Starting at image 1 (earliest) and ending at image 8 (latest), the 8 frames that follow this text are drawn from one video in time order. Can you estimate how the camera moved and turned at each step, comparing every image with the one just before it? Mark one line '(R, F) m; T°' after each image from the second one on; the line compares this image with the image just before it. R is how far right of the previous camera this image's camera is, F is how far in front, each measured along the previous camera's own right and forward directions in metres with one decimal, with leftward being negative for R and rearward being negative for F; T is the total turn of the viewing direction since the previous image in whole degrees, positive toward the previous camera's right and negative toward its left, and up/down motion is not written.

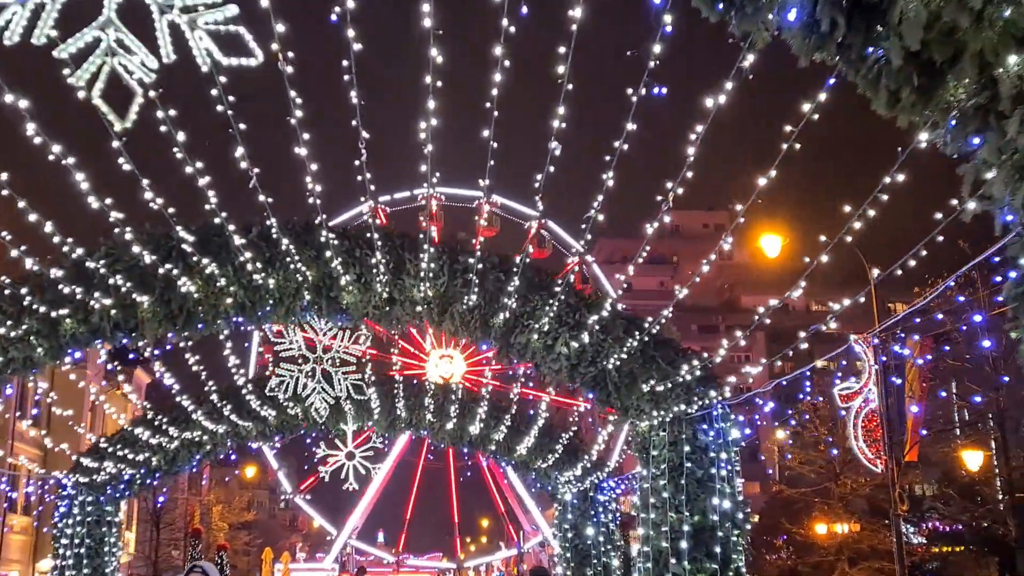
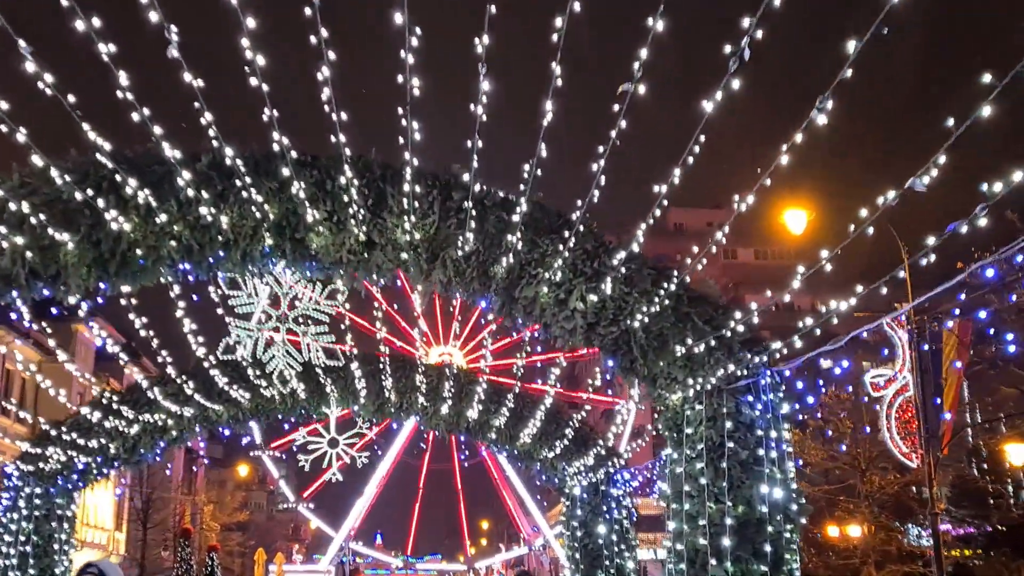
(0.0, +1.4) m; 0°
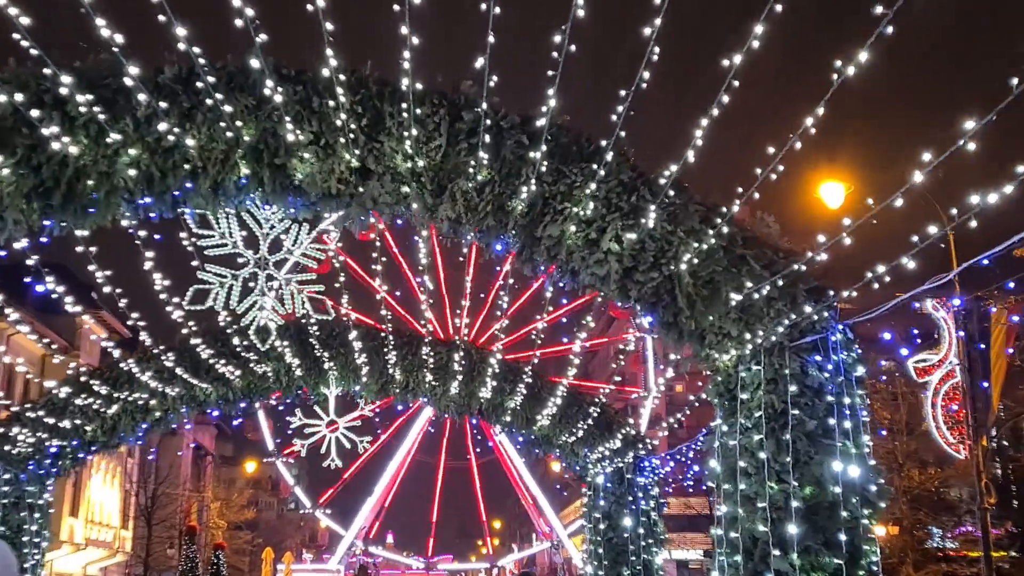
(0.0, +1.1) m; -1°
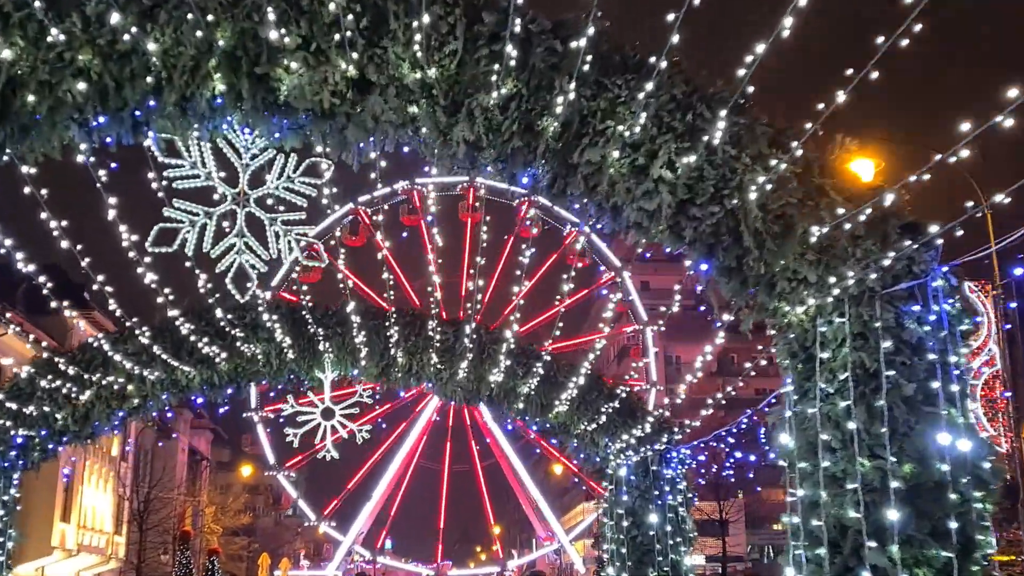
(-0.1, +1.0) m; 0°
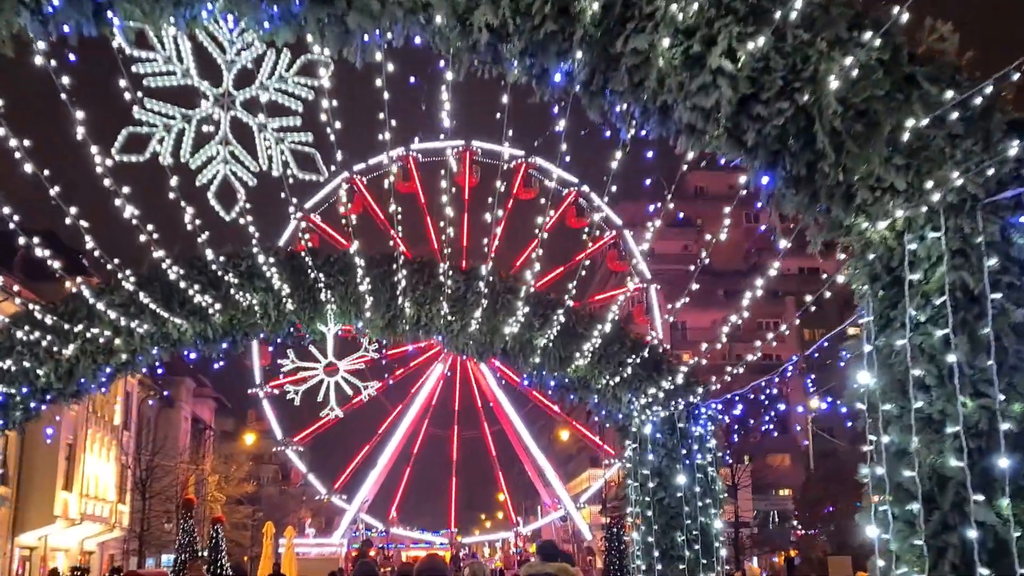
(-0.1, +0.7) m; 0°
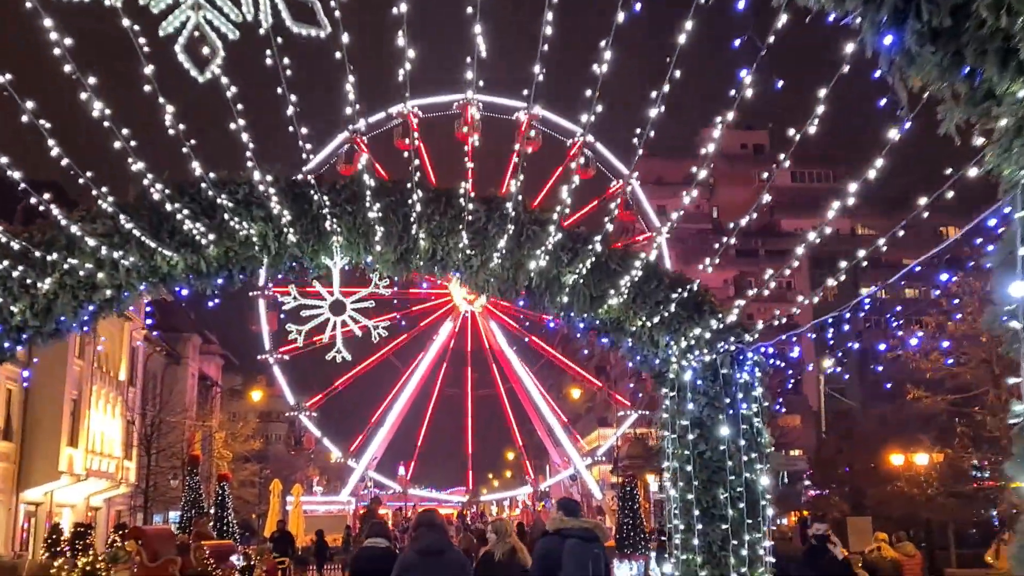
(-0.1, +0.9) m; 0°
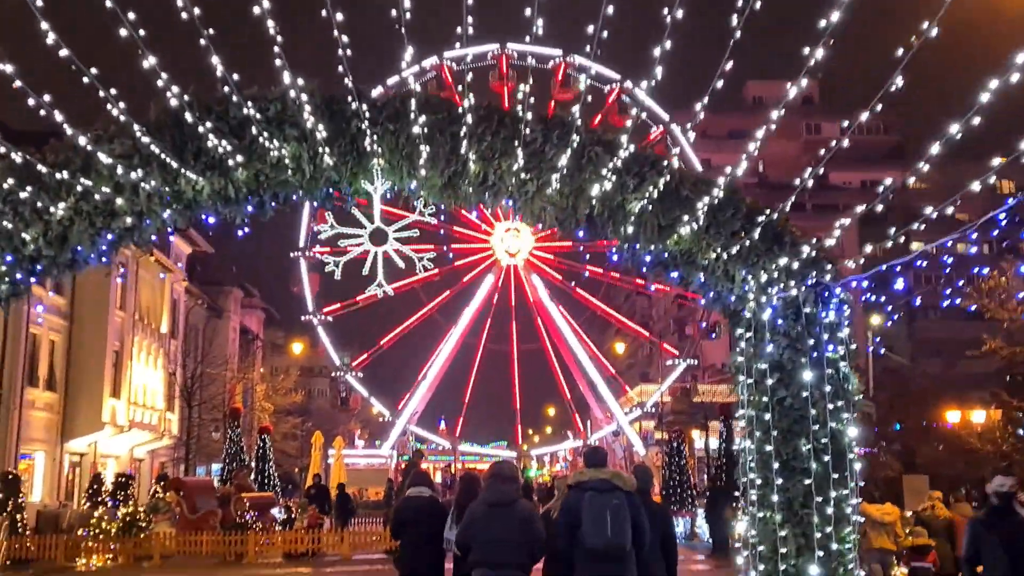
(-0.1, +0.8) m; -2°
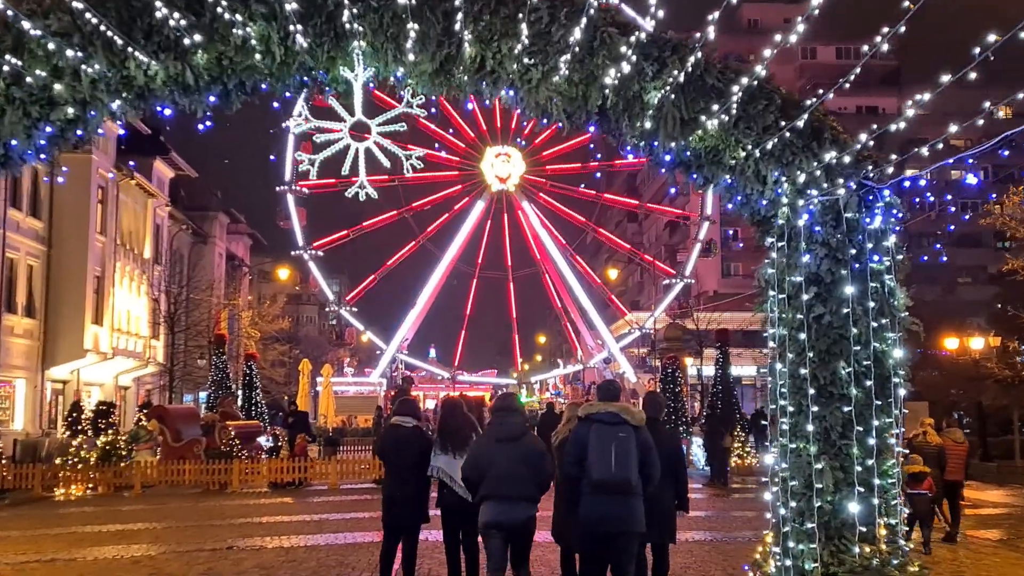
(-0.1, +0.9) m; +1°
